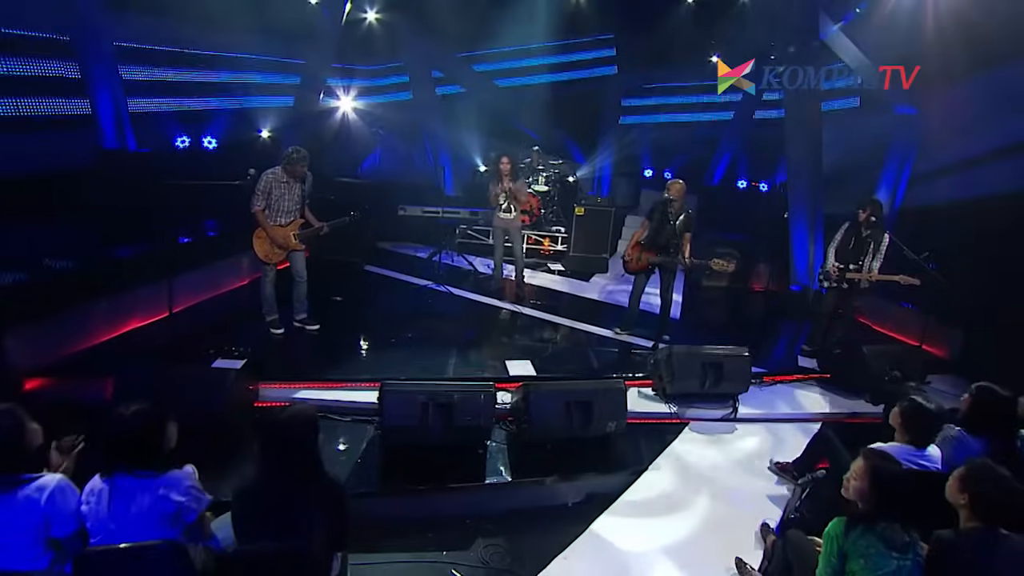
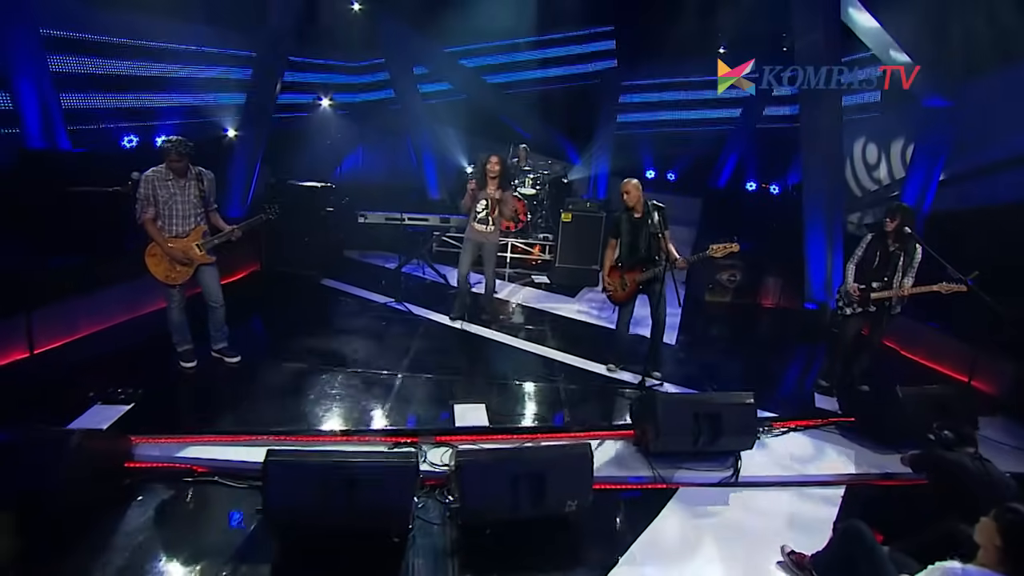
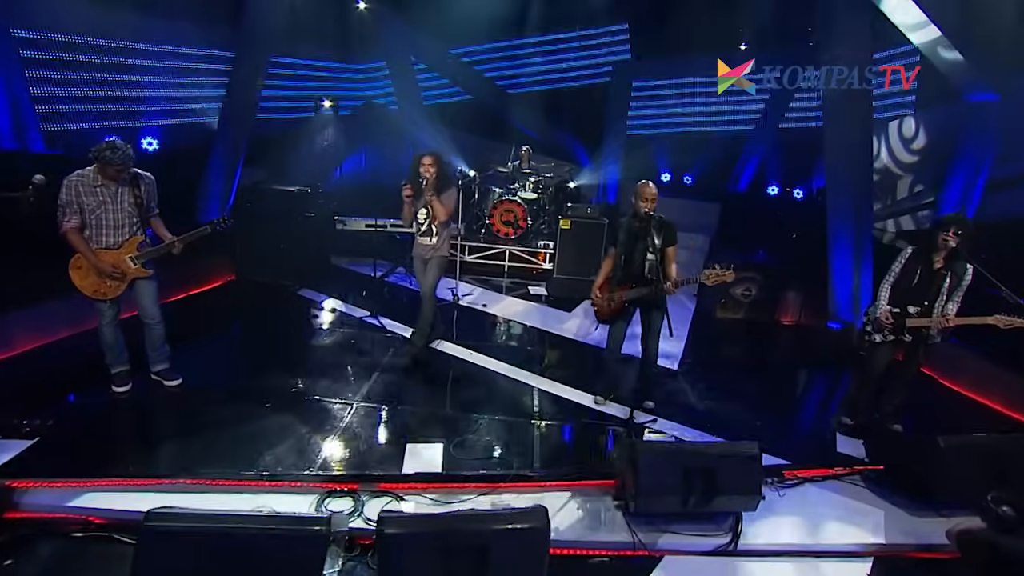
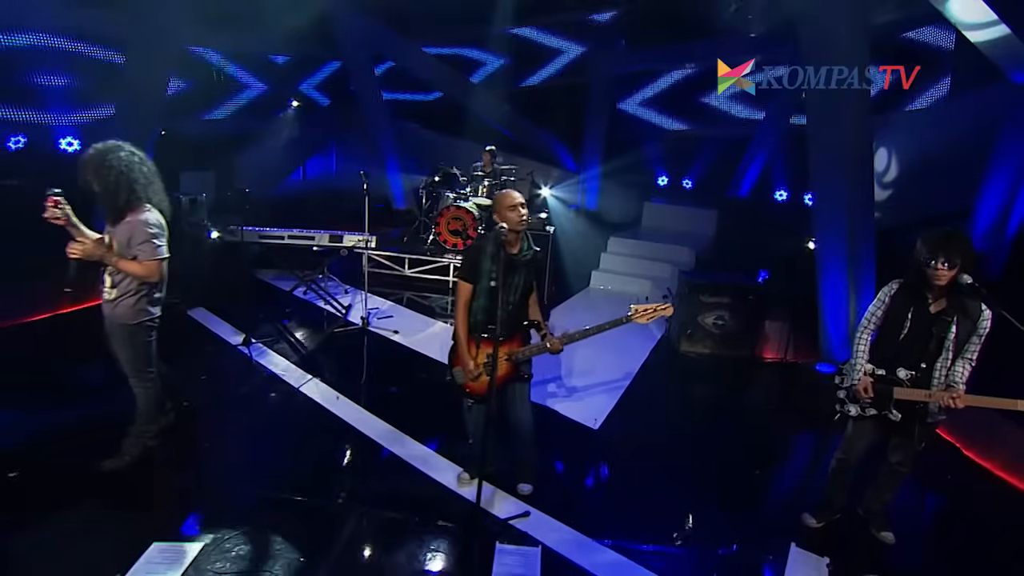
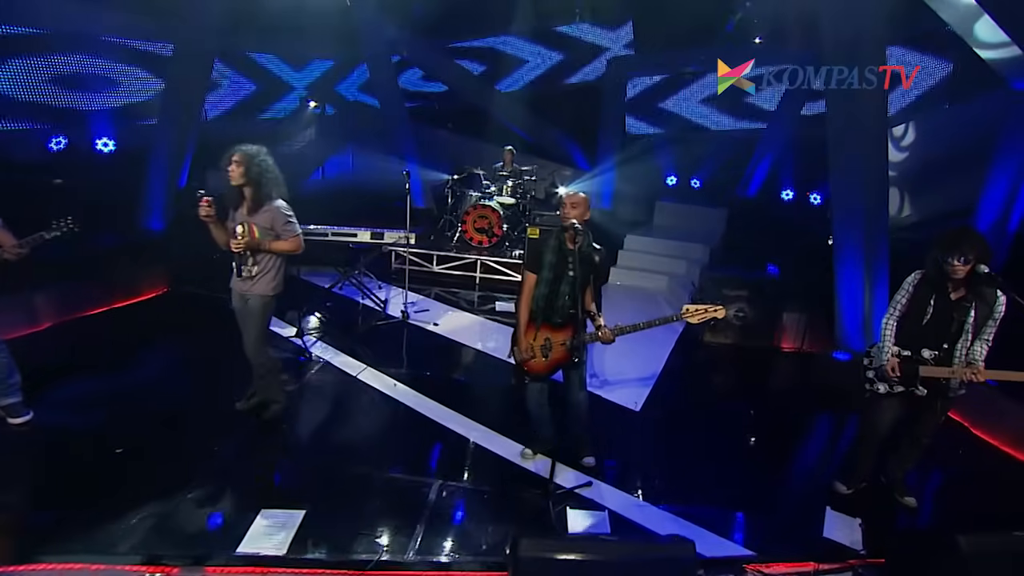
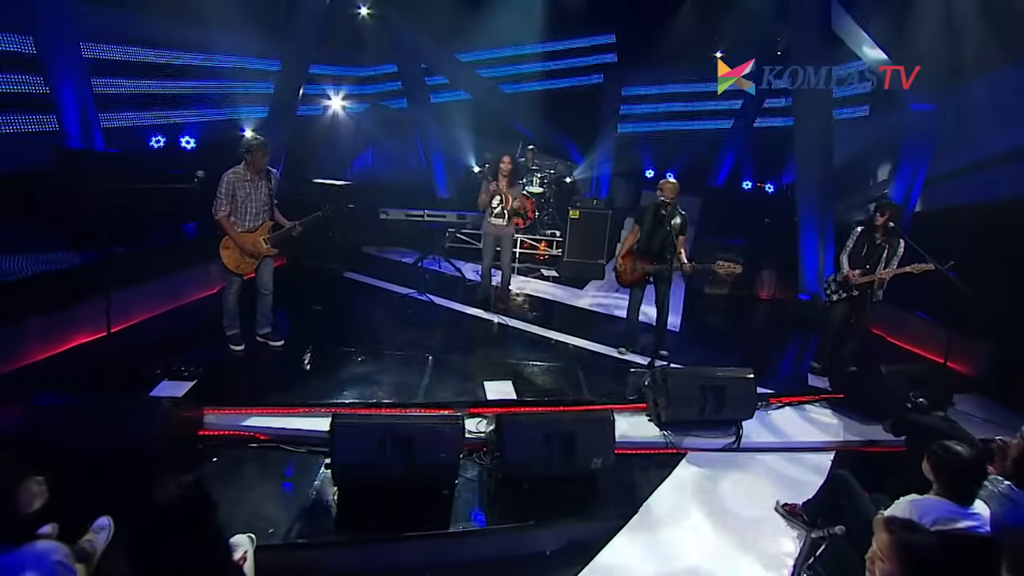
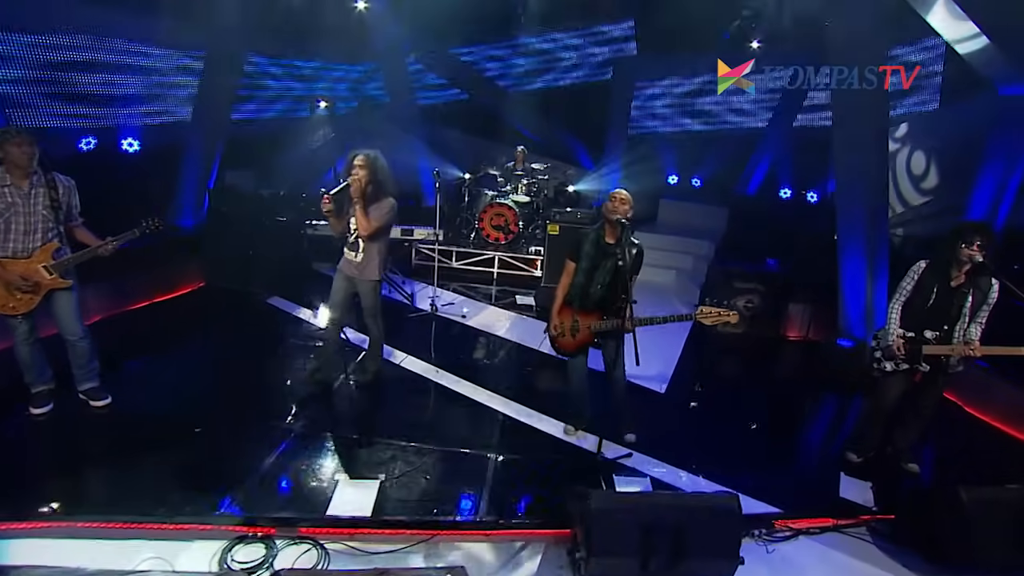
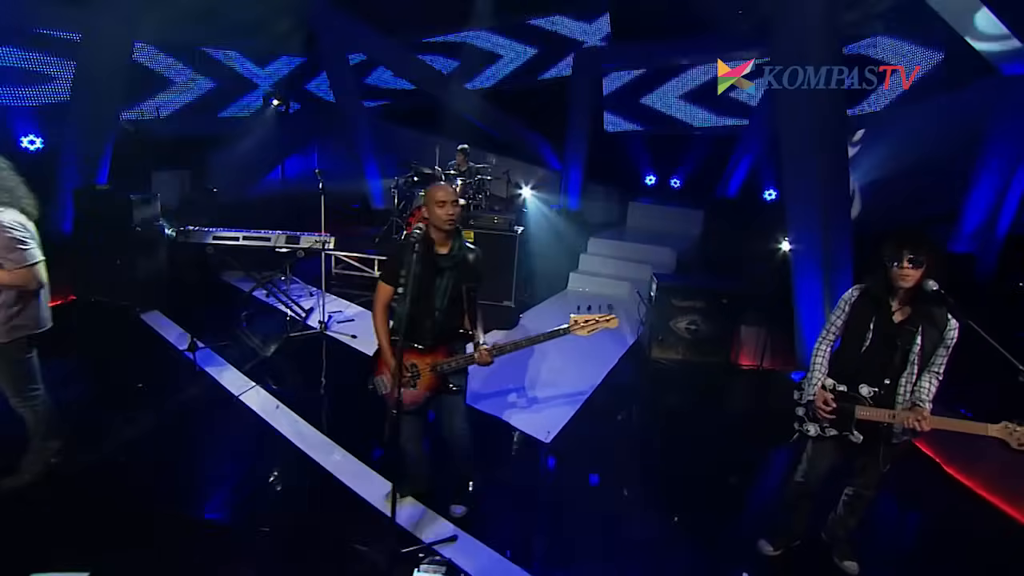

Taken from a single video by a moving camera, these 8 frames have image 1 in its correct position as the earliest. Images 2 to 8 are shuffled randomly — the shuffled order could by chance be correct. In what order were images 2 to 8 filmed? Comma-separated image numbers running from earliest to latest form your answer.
6, 2, 3, 7, 5, 4, 8
